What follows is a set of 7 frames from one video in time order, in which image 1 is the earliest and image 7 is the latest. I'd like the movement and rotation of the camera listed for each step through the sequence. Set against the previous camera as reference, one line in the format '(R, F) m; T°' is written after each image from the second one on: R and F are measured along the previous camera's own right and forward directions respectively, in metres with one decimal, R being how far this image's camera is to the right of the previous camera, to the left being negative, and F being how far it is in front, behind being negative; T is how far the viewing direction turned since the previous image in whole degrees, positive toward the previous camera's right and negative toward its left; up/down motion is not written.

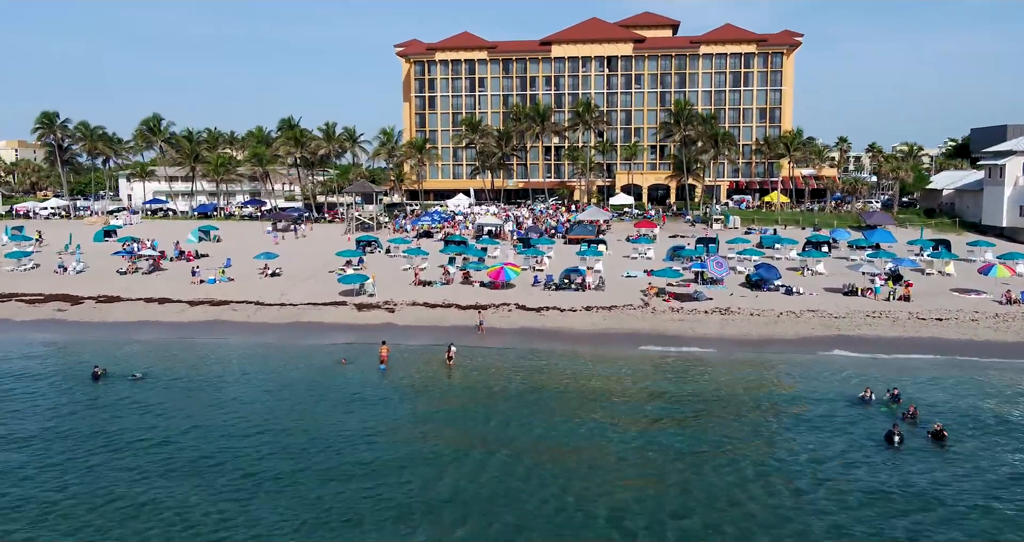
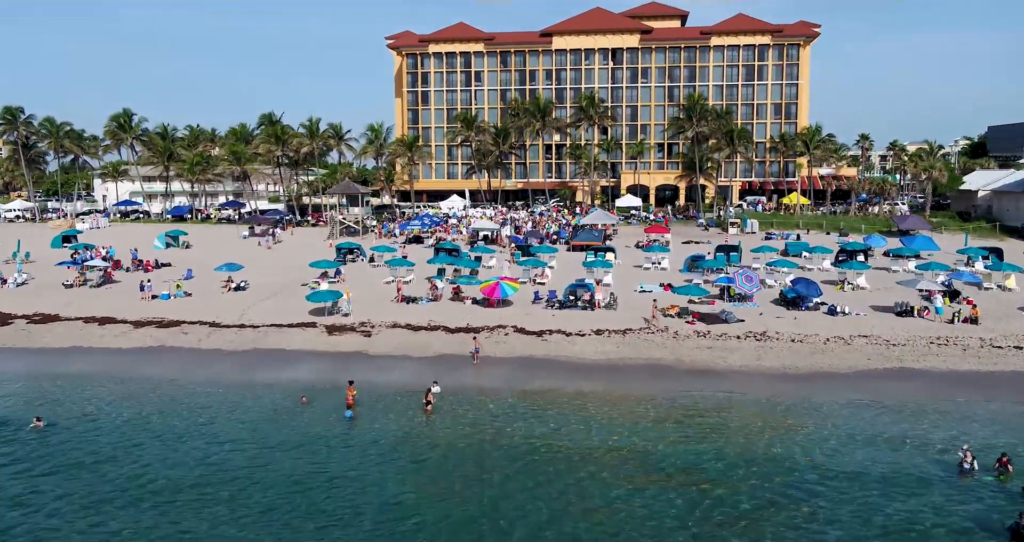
(+0.1, +5.1) m; 0°
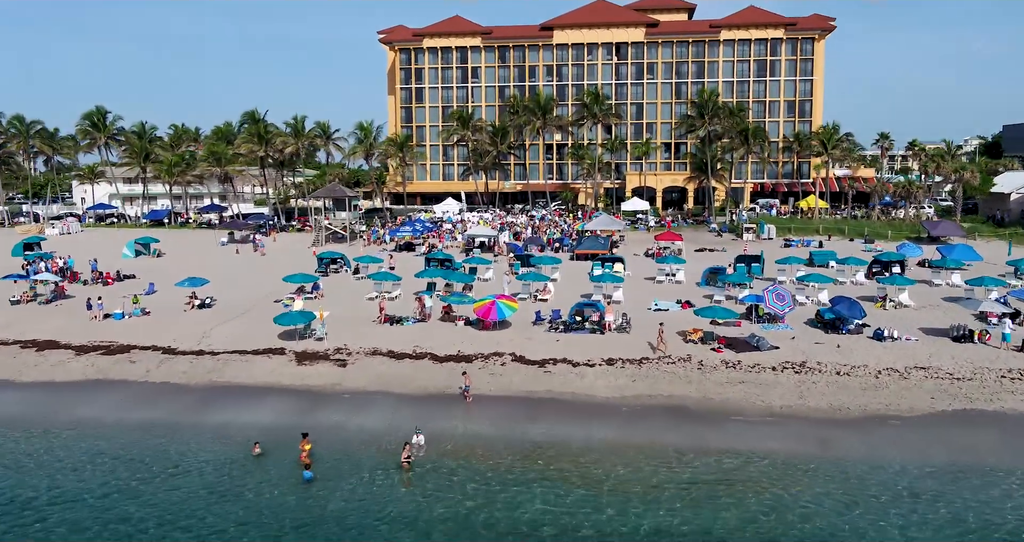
(0.0, +4.0) m; 0°
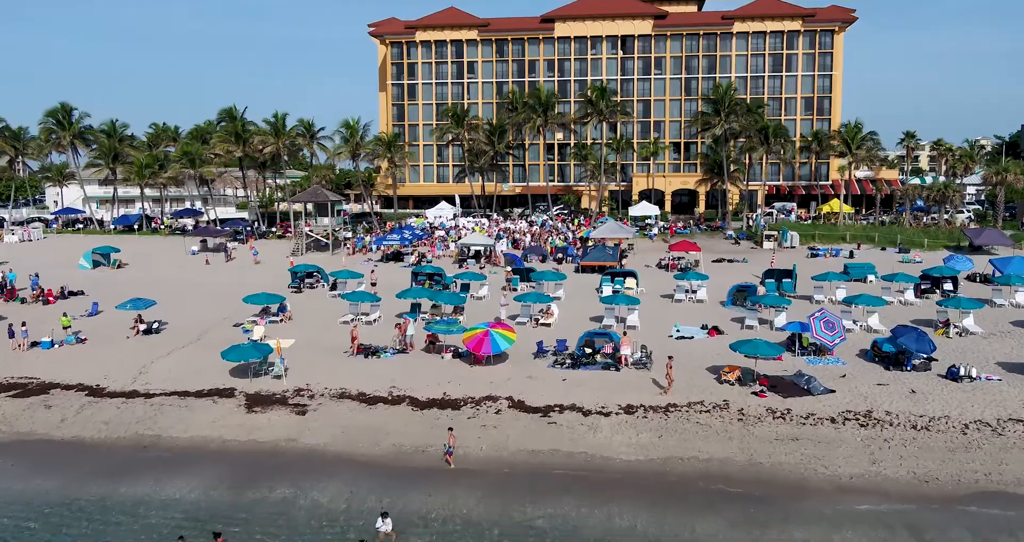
(+0.1, +4.7) m; 0°
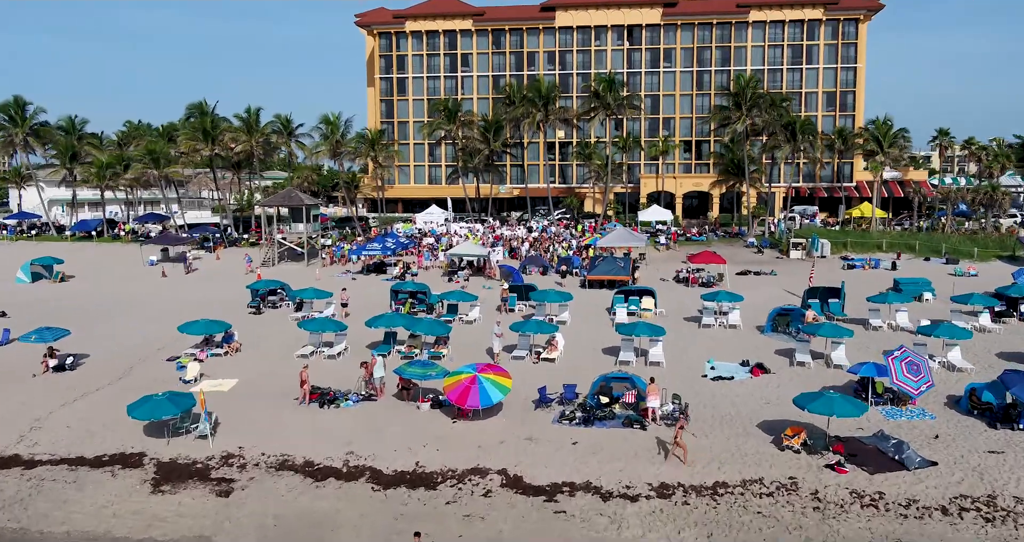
(+0.1, +5.3) m; 0°
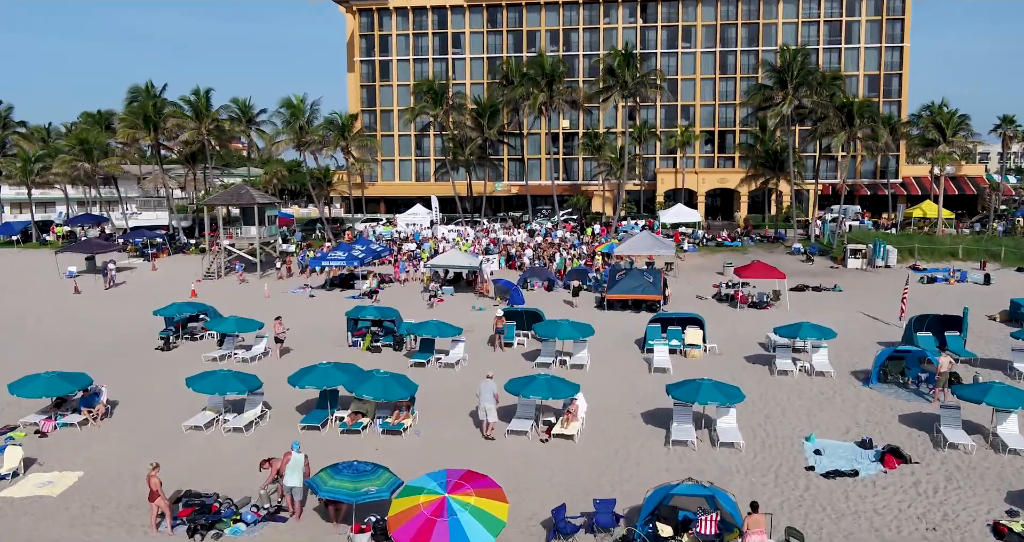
(0.0, +7.8) m; 0°
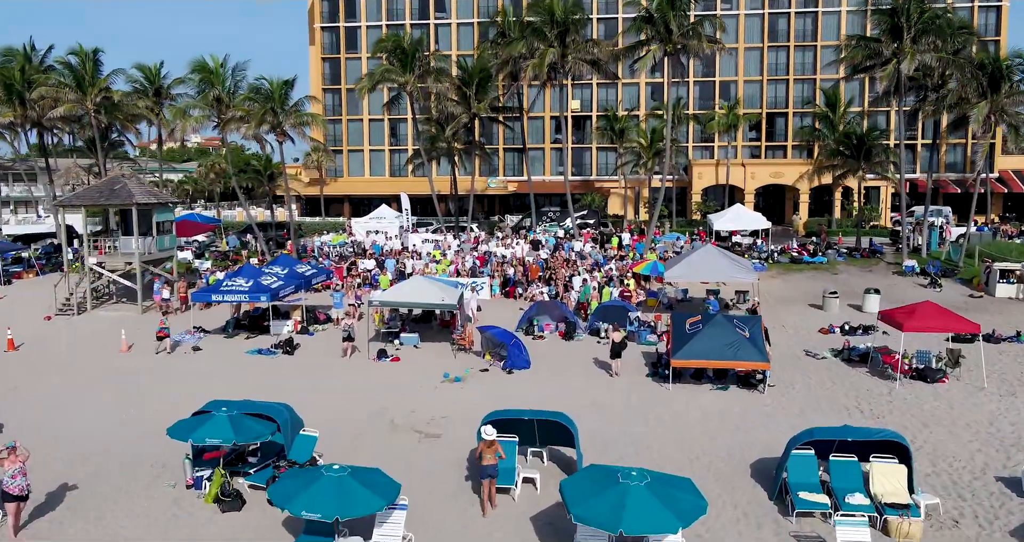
(0.0, +11.4) m; 0°
